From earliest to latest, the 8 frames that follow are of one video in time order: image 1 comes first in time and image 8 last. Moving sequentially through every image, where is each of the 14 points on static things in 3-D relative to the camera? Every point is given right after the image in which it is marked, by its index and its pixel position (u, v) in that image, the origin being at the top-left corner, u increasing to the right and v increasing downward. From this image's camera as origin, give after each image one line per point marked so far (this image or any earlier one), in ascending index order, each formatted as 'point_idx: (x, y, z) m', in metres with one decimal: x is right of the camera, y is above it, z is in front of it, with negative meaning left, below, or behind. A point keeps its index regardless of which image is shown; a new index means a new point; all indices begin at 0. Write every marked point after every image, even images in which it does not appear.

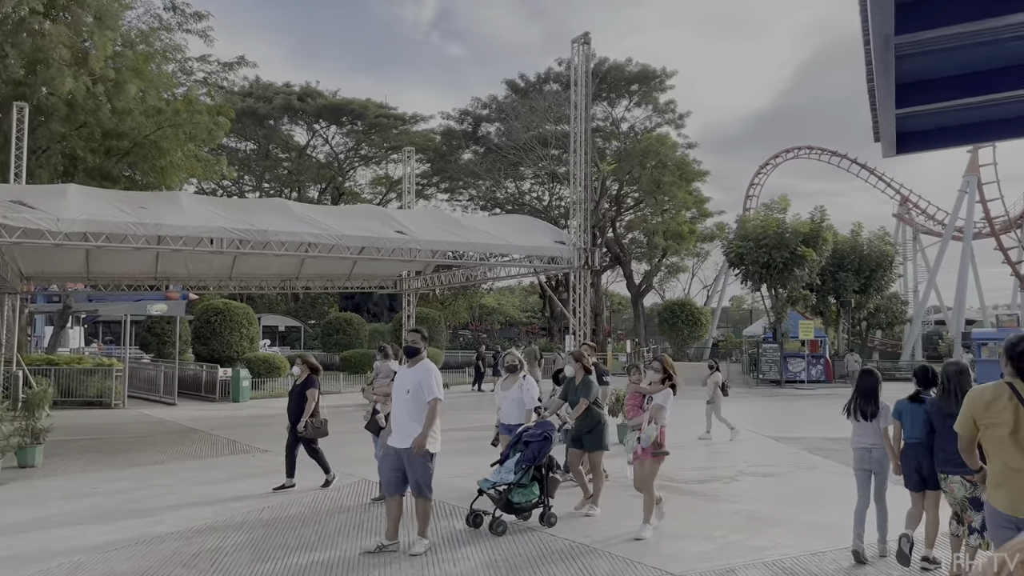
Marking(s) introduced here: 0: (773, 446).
0: (+3.7, -2.3, +11.6) m
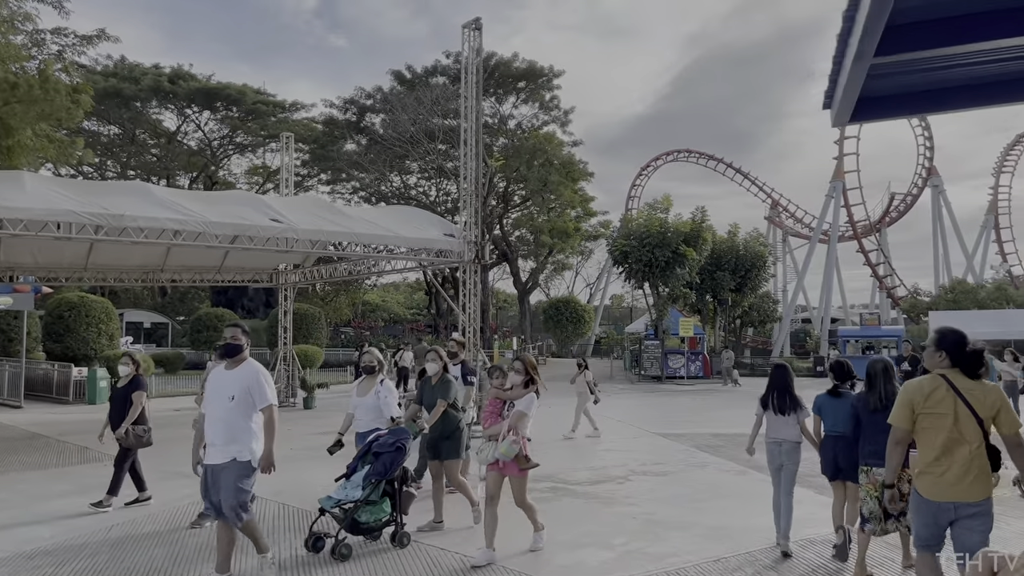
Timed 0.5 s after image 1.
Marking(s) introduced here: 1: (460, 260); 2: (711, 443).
0: (+2.1, -2.2, +11.5) m
1: (-1.0, +0.5, +14.9) m
2: (+2.8, -2.2, +11.4) m
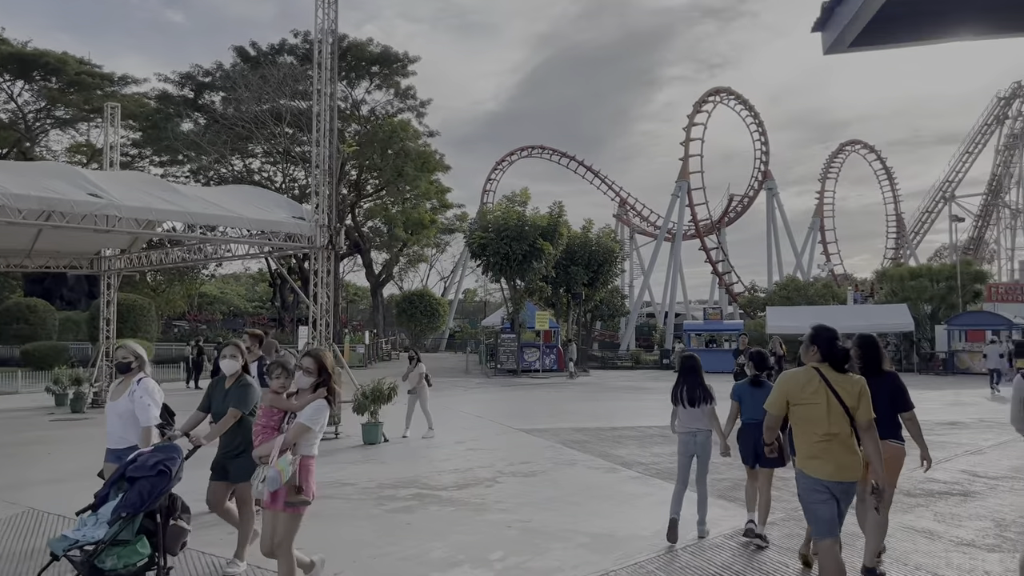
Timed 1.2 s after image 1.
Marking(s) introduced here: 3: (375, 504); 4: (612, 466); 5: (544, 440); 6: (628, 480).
0: (+0.2, -2.1, +11.0) m
1: (-3.4, +0.7, +13.8) m
2: (+0.9, -2.0, +11.1) m
3: (-1.2, -1.9, +7.2) m
4: (+1.1, -1.9, +8.7) m
5: (+0.4, -2.0, +10.9) m
6: (+1.1, -1.9, +7.9) m
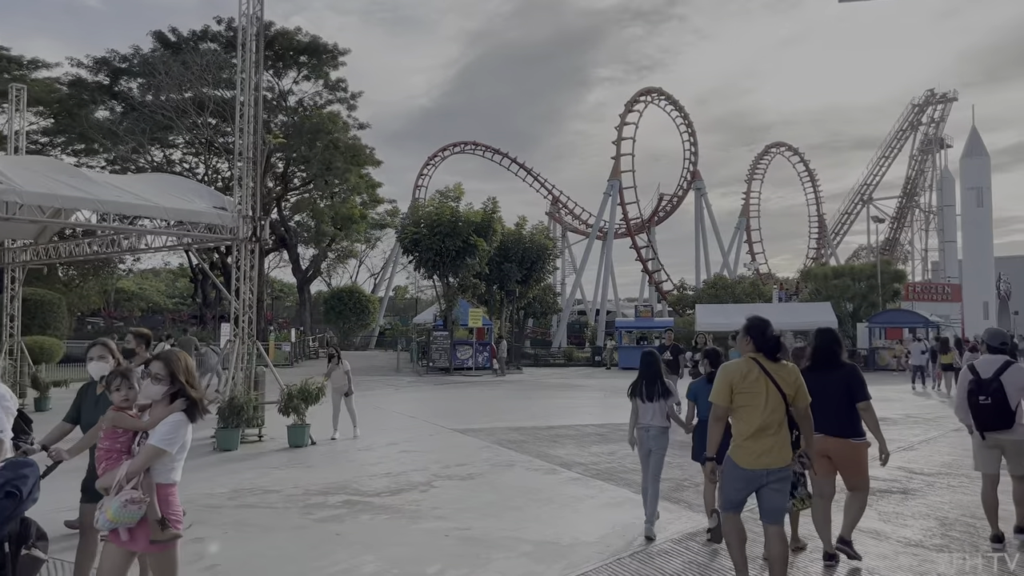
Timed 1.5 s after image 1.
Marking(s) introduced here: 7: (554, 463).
0: (-0.7, -2.0, +10.7) m
1: (-4.5, +0.8, +13.1) m
2: (0.0, -2.0, +10.8) m
3: (-1.7, -1.9, +6.7) m
4: (+0.4, -1.9, +8.4) m
5: (-0.4, -2.0, +10.5) m
6: (+0.5, -1.8, +7.6) m
7: (+0.4, -1.9, +8.6) m
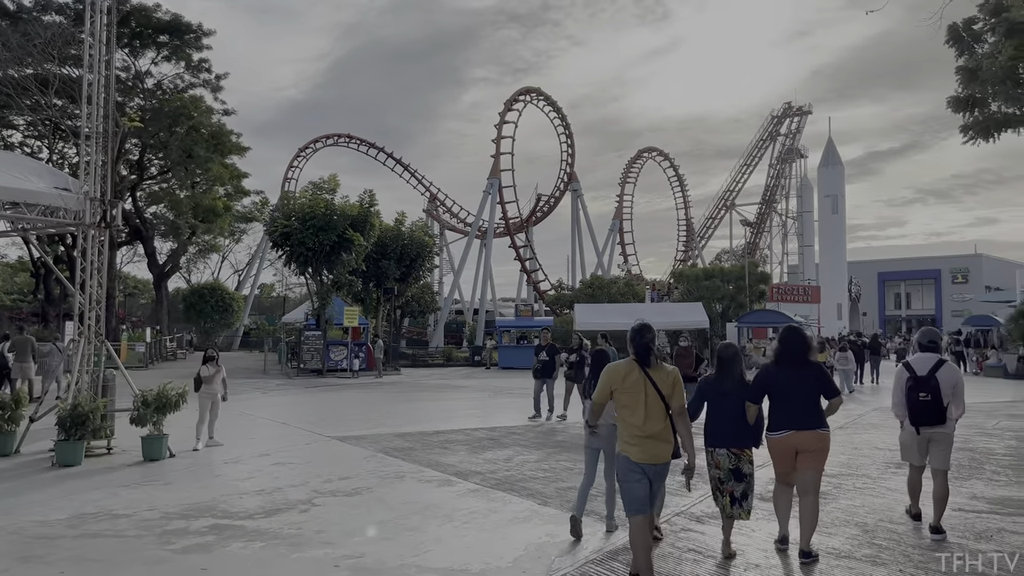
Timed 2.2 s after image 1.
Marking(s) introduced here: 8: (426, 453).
0: (-2.1, -1.9, +9.8) m
1: (-6.2, +0.9, +11.6) m
2: (-1.4, -1.9, +10.0) m
3: (-2.5, -1.8, +5.7) m
4: (-0.6, -1.8, +7.7) m
5: (-1.8, -1.9, +9.7) m
6: (-0.4, -1.8, +6.9) m
7: (-0.6, -1.8, +7.9) m
8: (-1.0, -1.9, +9.1) m
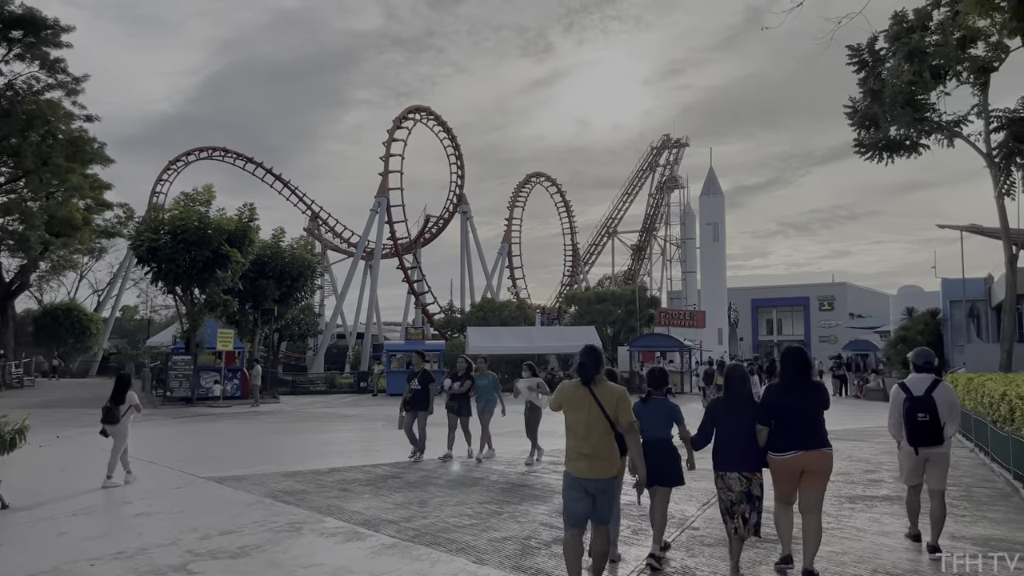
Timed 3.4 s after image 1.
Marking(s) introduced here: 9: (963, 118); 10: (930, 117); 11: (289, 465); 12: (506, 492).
0: (-3.0, -2.1, +8.3) m
1: (-7.3, +0.7, +9.6) m
2: (-2.3, -2.1, +8.6) m
3: (-2.8, -1.8, +4.2) m
4: (-1.3, -1.9, +6.4) m
5: (-2.7, -2.1, +8.2) m
6: (-0.9, -1.9, +5.7) m
7: (-1.3, -1.9, +6.6) m
8: (-1.8, -2.0, +7.8) m
9: (+8.2, +3.1, +14.7) m
10: (+8.0, +3.3, +15.6) m
11: (-2.9, -2.3, +10.5) m
12: (-0.1, -2.0, +7.8) m
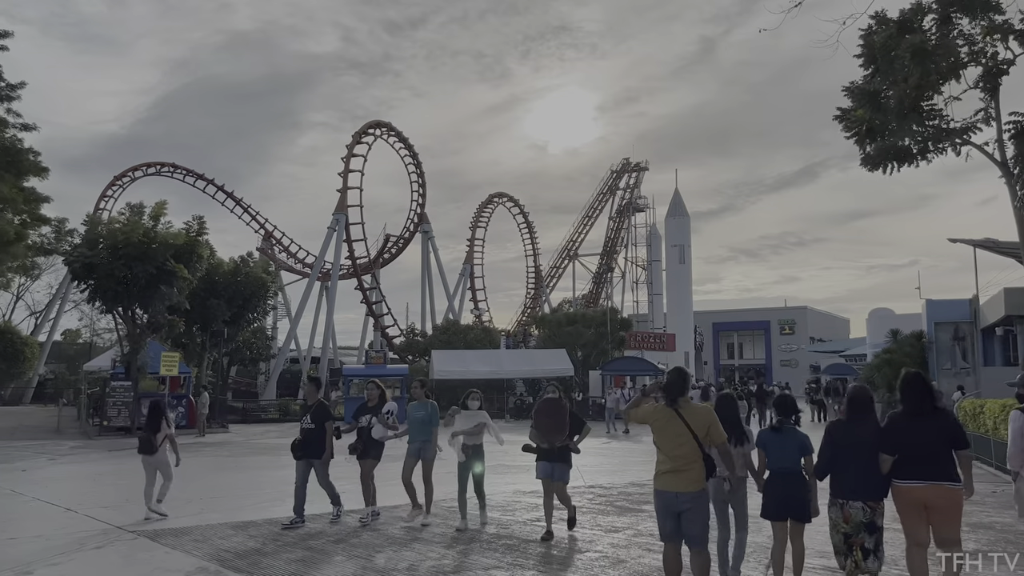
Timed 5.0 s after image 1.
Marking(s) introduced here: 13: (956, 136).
0: (-2.9, -2.2, +6.6) m
1: (-7.3, +0.6, +7.7) m
2: (-2.3, -2.2, +6.9) m
3: (-2.5, -1.8, +2.5) m
4: (-1.1, -1.9, +4.8) m
5: (-2.6, -2.1, +6.5) m
6: (-0.7, -1.9, +4.1) m
7: (-1.2, -1.9, +5.0) m
8: (-1.7, -2.1, +6.2) m
9: (+7.9, +2.8, +13.8) m
10: (+7.7, +3.0, +14.7) m
11: (-3.0, -2.4, +8.8) m
12: (0.0, -2.0, +6.3) m
13: (+7.7, +2.6, +14.1) m
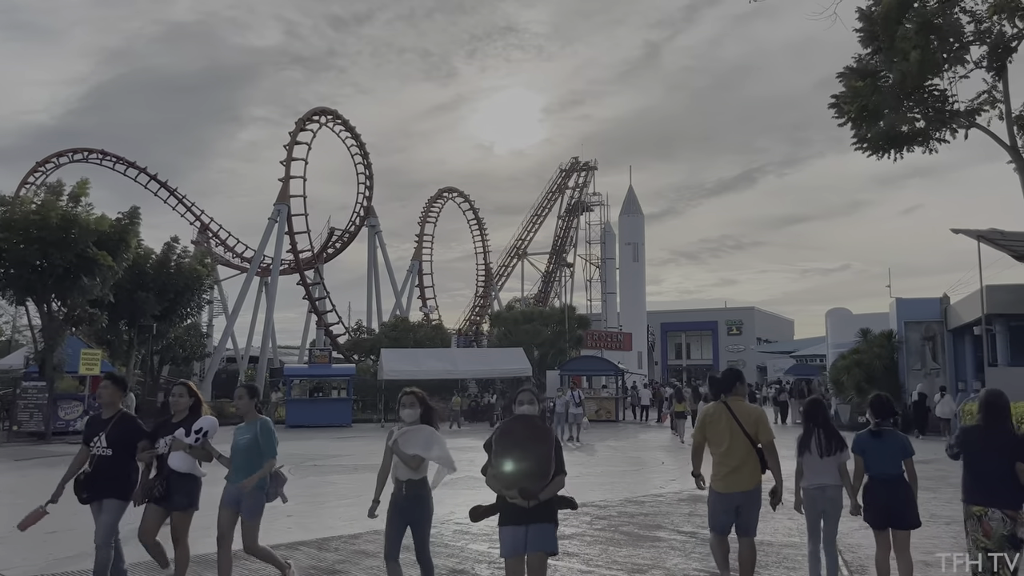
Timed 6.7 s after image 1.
0: (-2.9, -2.0, +4.9) m
1: (-7.4, +0.9, +5.7) m
2: (-2.3, -2.0, +5.3) m
3: (-2.2, -1.6, +0.8) m
4: (-1.0, -1.8, +3.3) m
5: (-2.6, -2.0, +4.9) m
6: (-0.5, -1.7, +2.6) m
7: (-1.0, -1.8, +3.5) m
8: (-1.7, -1.9, +4.5) m
9: (+7.4, +2.9, +12.8) m
10: (+7.1, +3.1, +13.7) m
11: (-3.1, -2.2, +7.1) m
12: (0.0, -1.9, +4.8) m
13: (+7.2, +2.7, +13.1) m
